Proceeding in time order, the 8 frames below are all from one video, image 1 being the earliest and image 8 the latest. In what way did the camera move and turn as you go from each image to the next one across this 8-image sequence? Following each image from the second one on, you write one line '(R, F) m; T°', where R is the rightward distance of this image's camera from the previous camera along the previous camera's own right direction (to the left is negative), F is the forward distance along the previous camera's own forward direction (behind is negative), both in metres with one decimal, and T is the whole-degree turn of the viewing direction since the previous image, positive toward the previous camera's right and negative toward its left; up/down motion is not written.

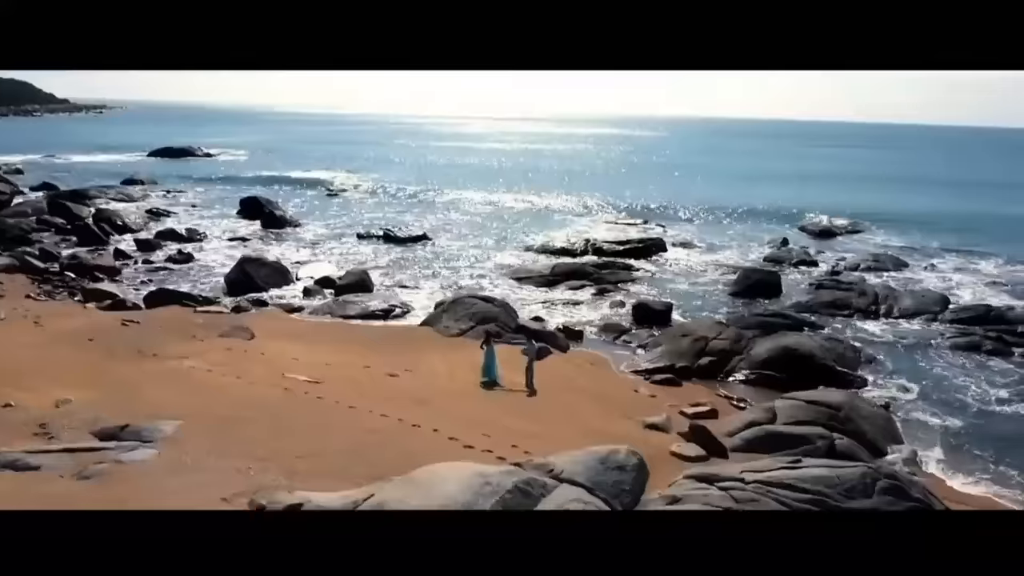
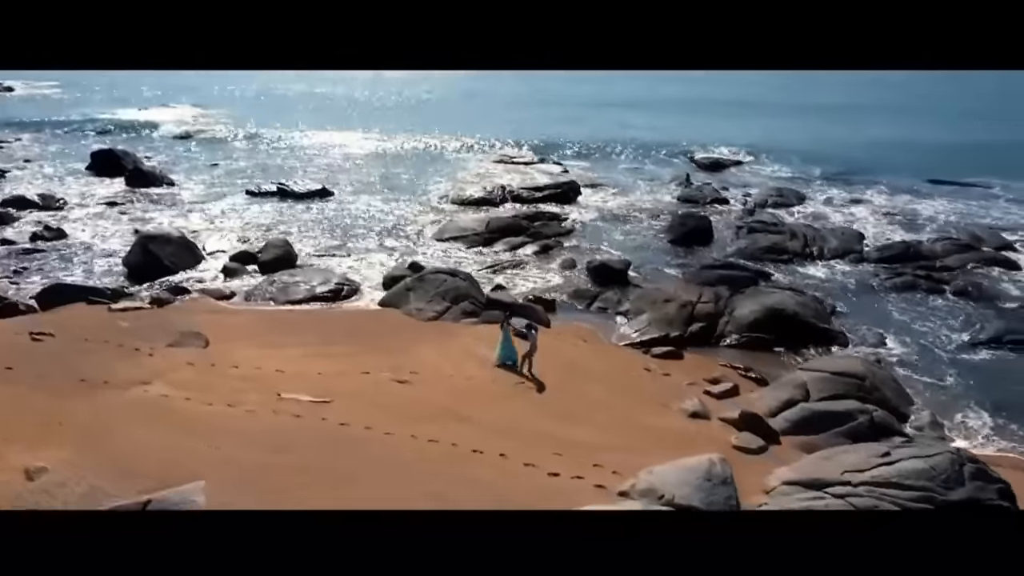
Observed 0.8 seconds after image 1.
(-1.2, +0.6) m; +12°
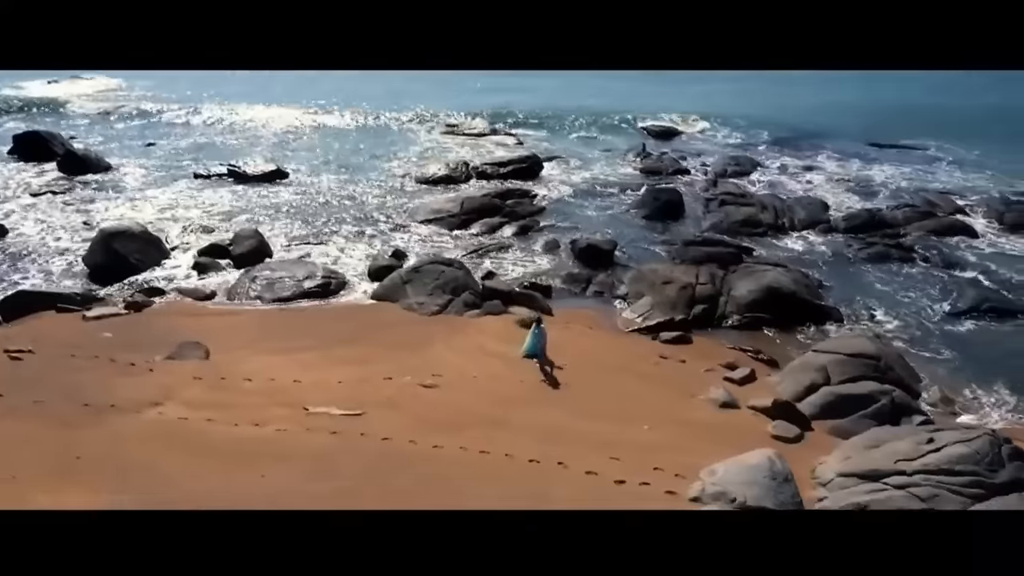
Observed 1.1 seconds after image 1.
(-0.7, +0.2) m; +6°
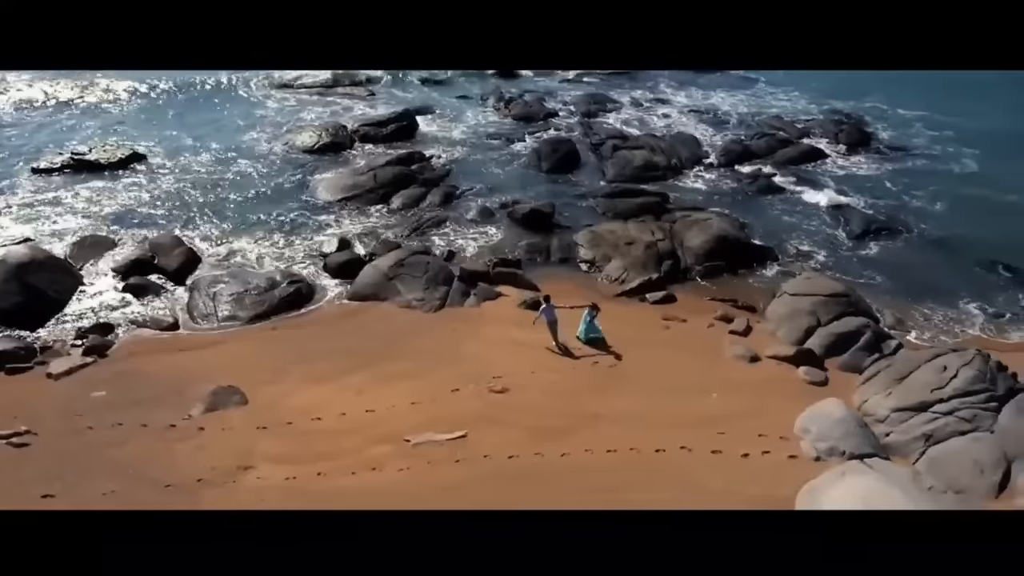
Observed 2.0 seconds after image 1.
(-1.8, +0.2) m; +16°
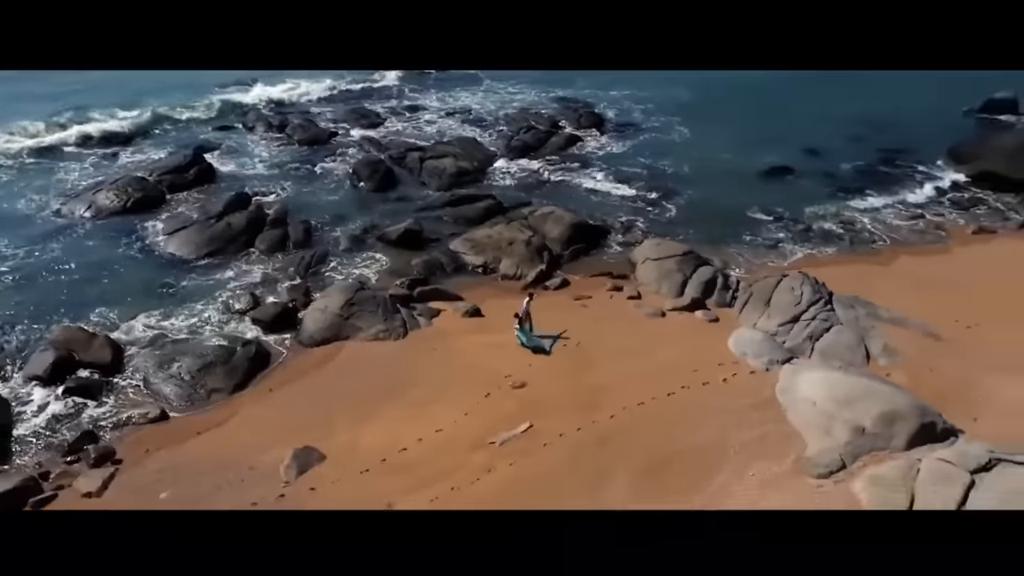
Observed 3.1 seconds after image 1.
(-2.4, -0.5) m; +24°
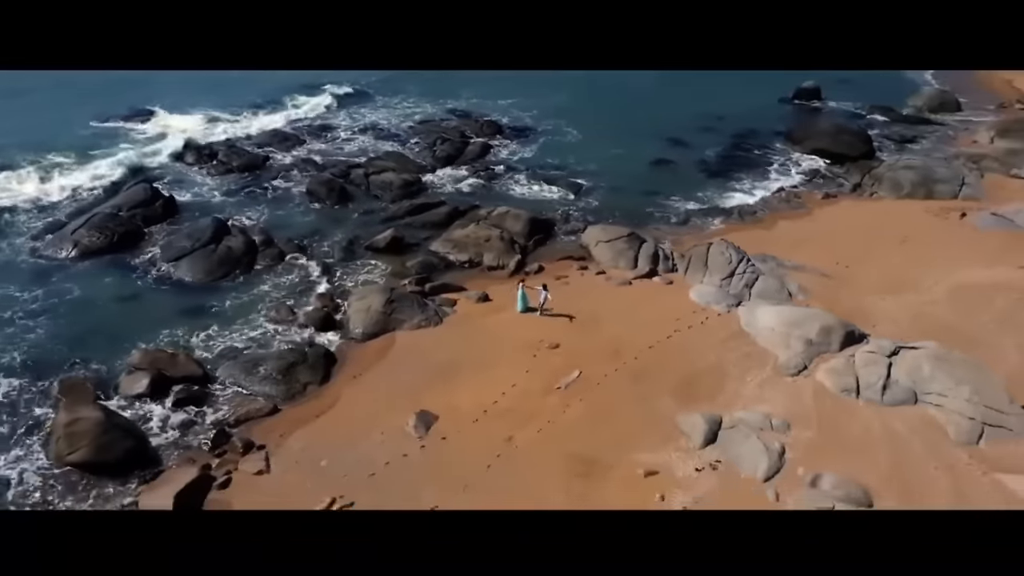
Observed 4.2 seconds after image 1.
(-2.0, -1.4) m; +13°
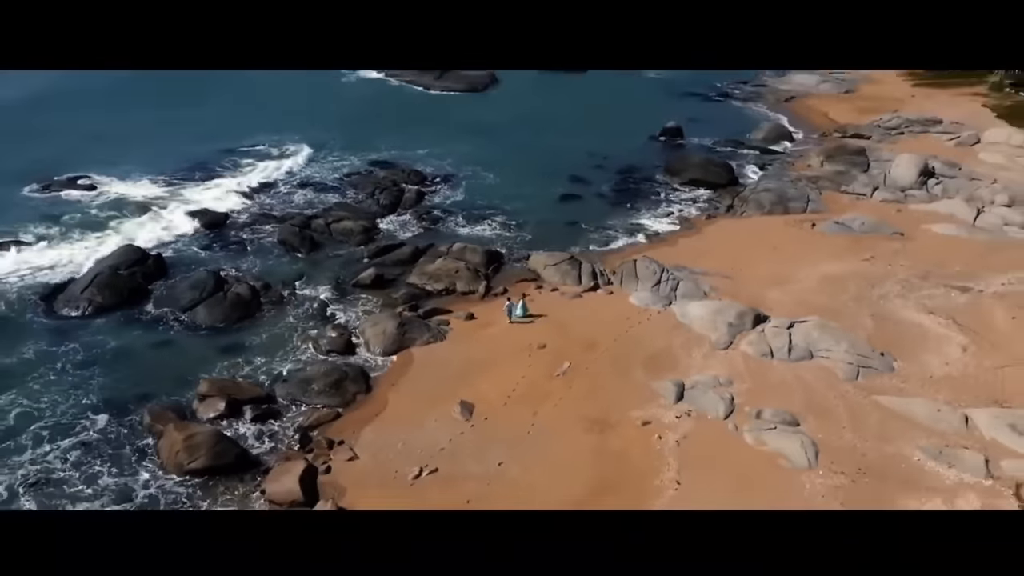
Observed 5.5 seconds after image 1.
(-1.7, -1.9) m; +10°
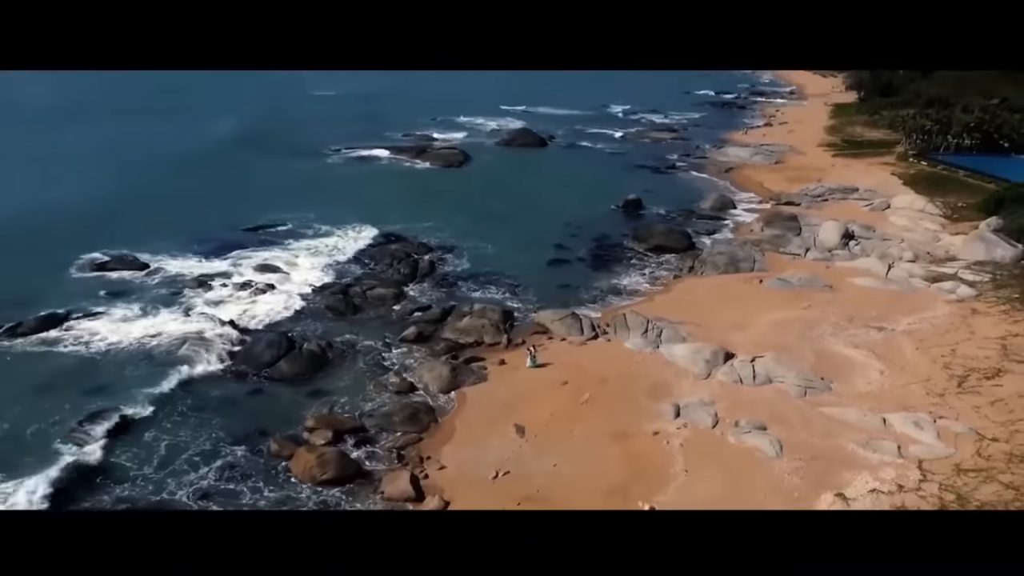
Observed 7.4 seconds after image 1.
(-1.4, -2.8) m; +4°
